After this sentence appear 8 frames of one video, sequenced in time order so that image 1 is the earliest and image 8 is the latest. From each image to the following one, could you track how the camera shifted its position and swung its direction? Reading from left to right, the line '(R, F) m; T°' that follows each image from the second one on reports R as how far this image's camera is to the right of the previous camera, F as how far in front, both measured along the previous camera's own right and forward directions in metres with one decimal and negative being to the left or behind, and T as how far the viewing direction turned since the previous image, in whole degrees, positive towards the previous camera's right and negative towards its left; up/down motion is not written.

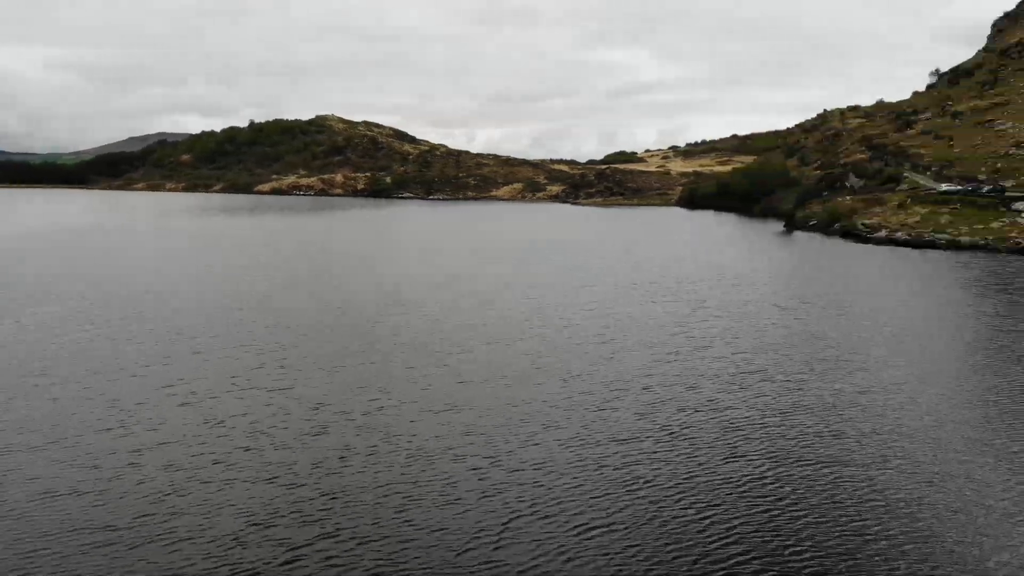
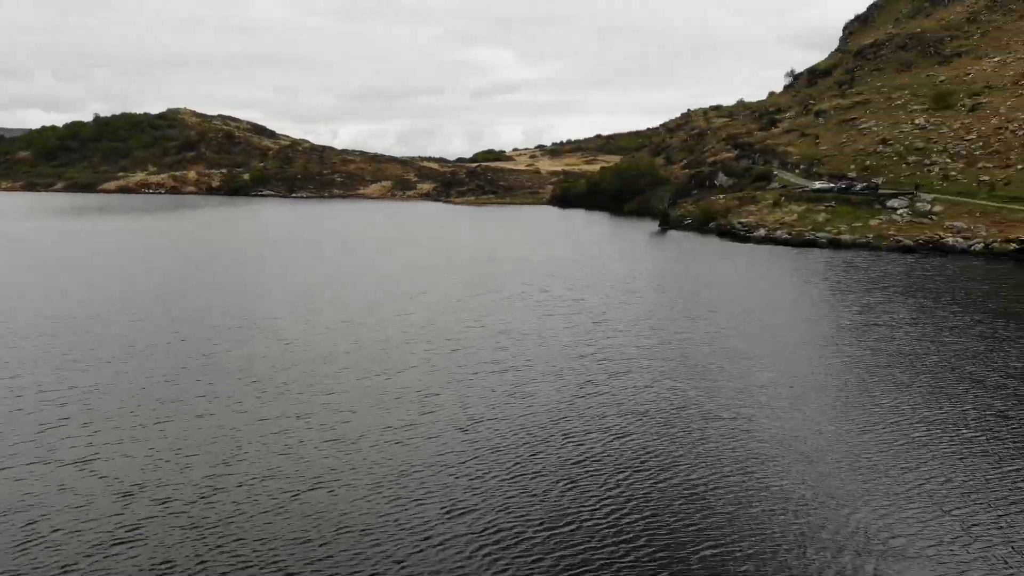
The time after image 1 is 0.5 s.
(-0.3, +5.9) m; +7°
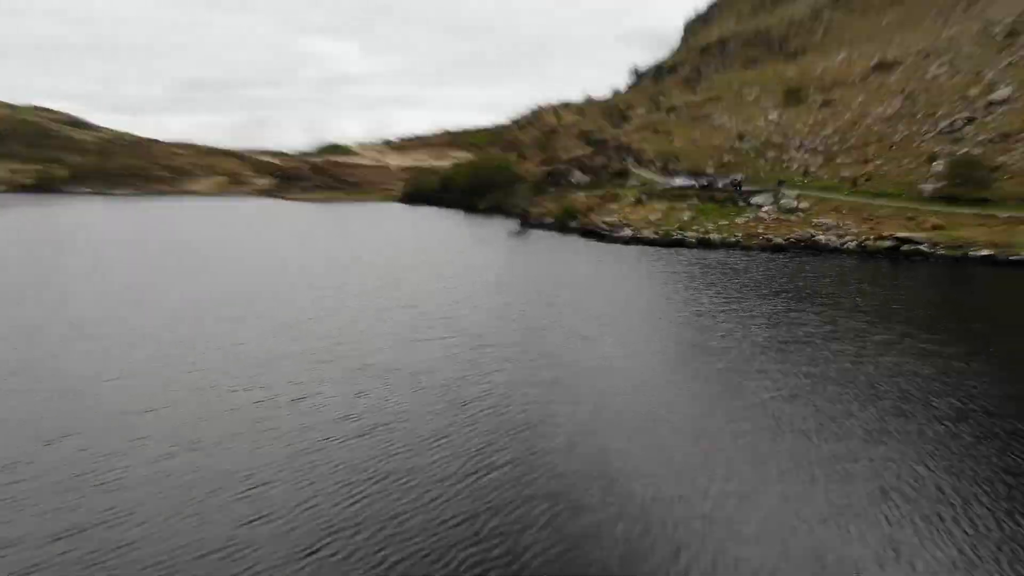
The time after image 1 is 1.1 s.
(-0.4, +7.0) m; +8°
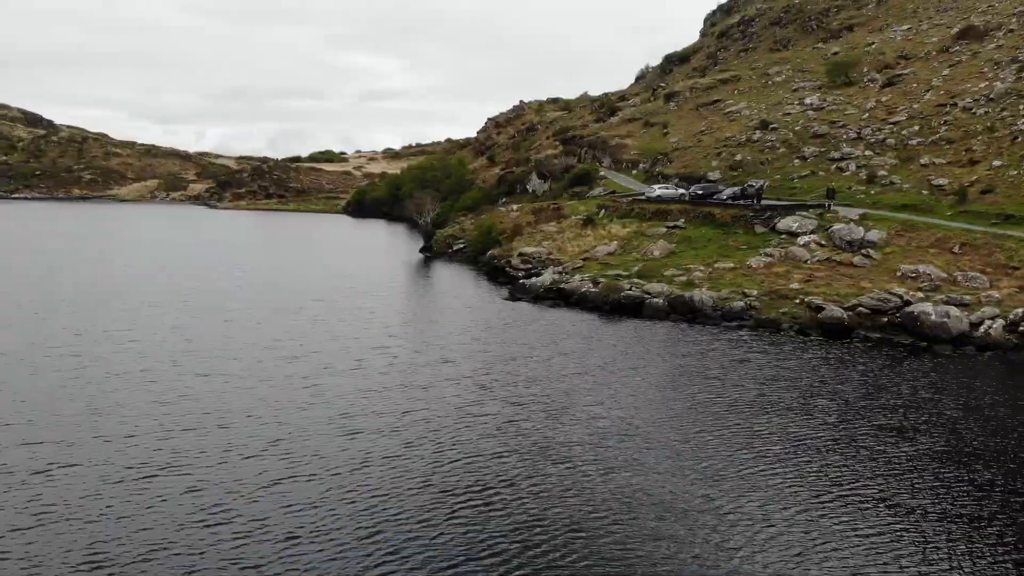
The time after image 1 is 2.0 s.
(-4.6, +5.1) m; 0°
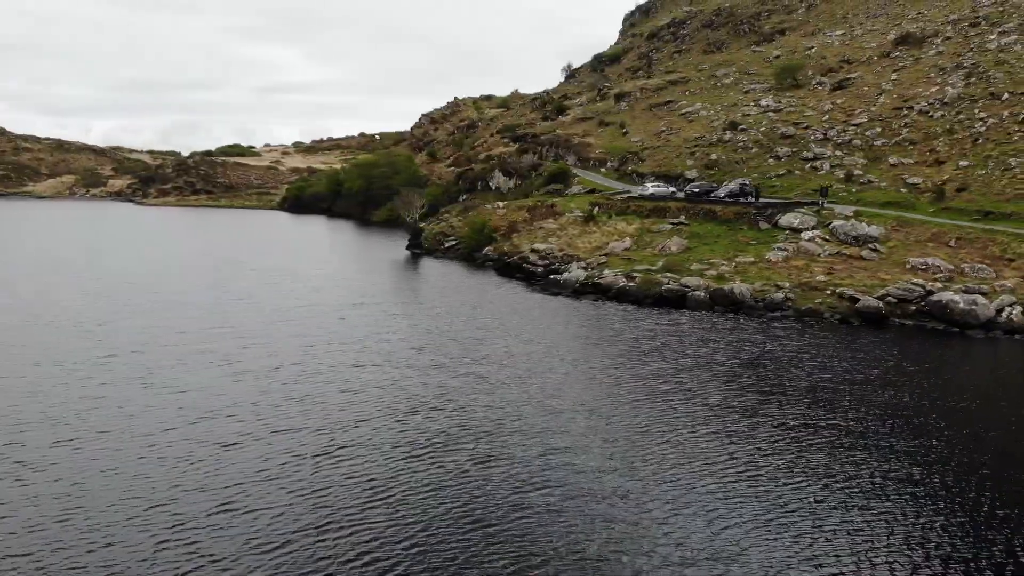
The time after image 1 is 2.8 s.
(-14.6, -3.8) m; +6°
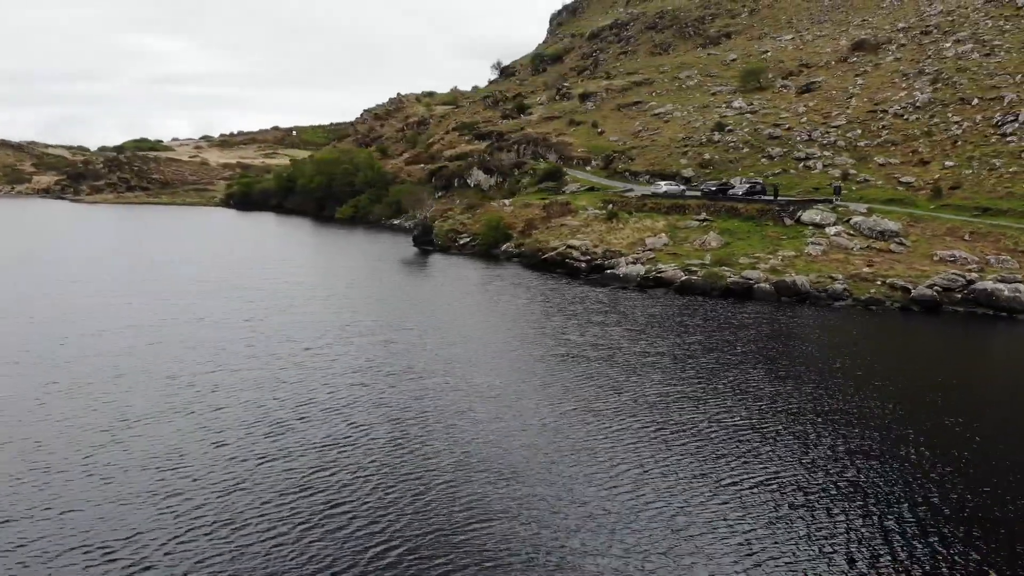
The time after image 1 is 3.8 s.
(-18.8, -4.7) m; +6°
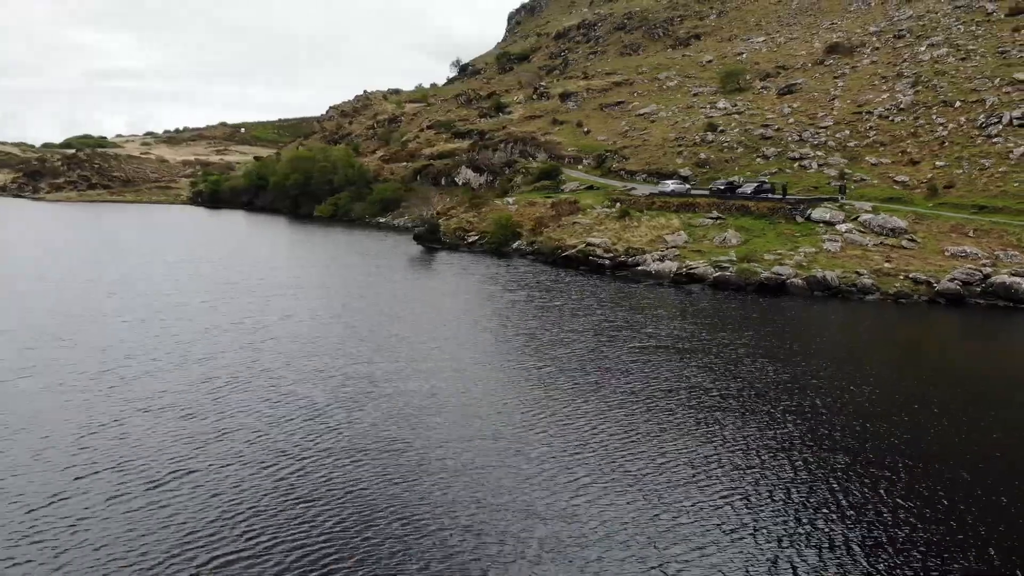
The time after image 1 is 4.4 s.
(-11.5, -3.2) m; +4°
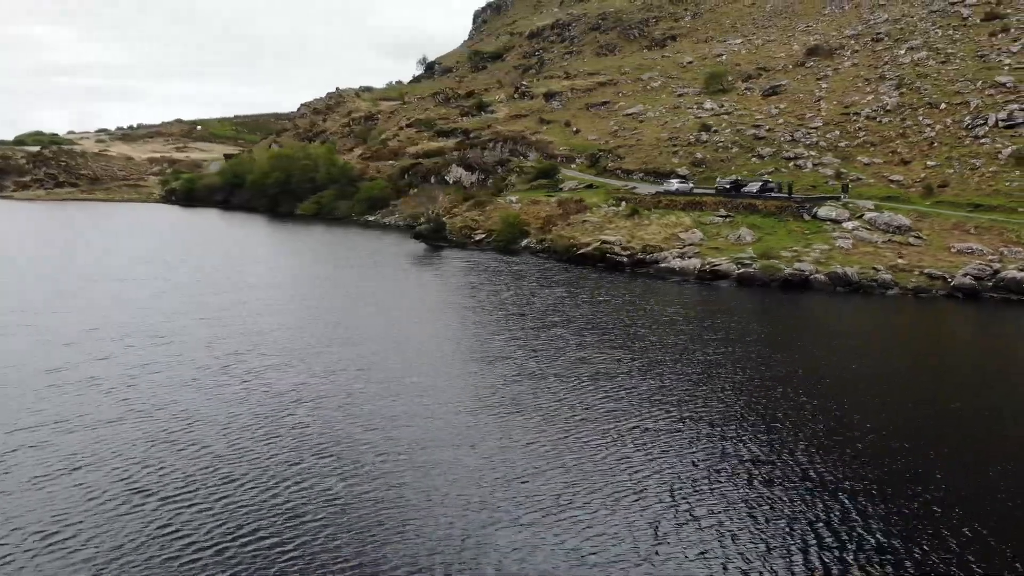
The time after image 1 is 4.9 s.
(-9.6, -2.8) m; +3°
